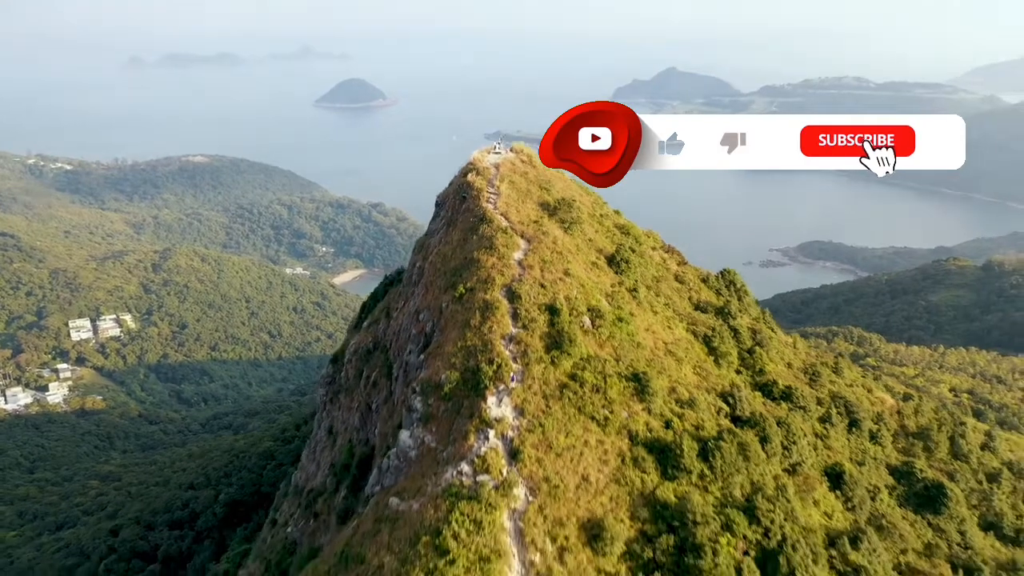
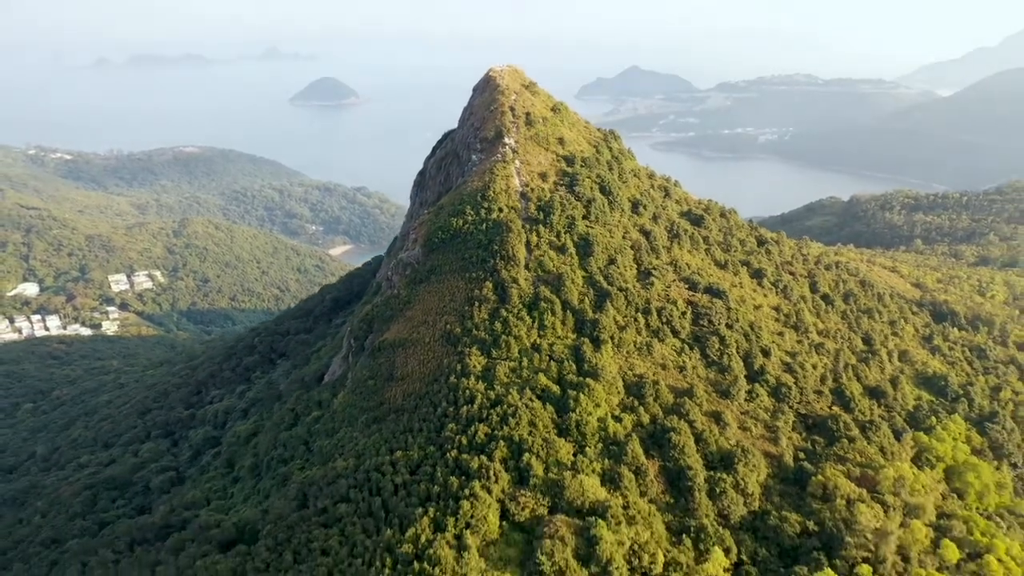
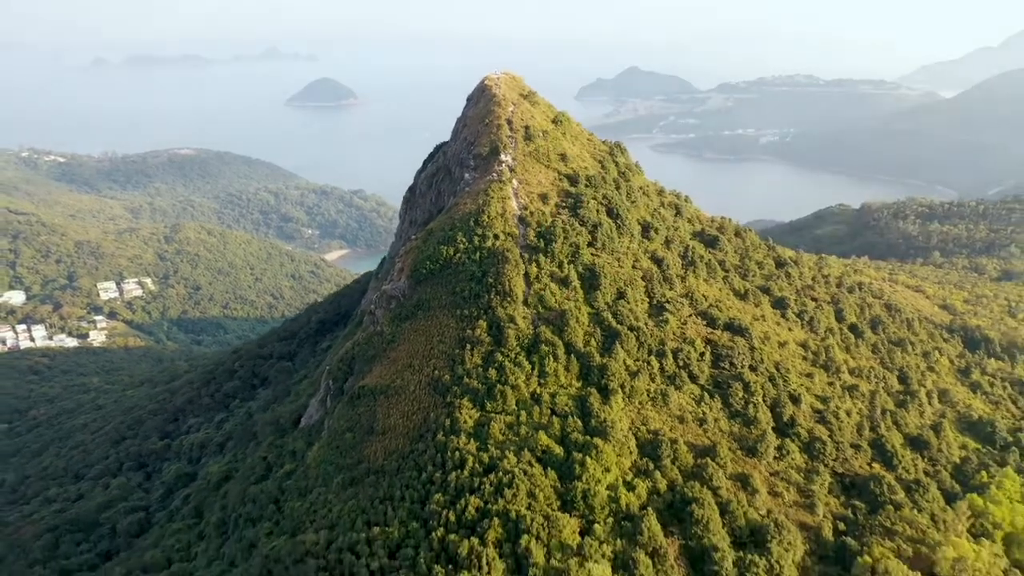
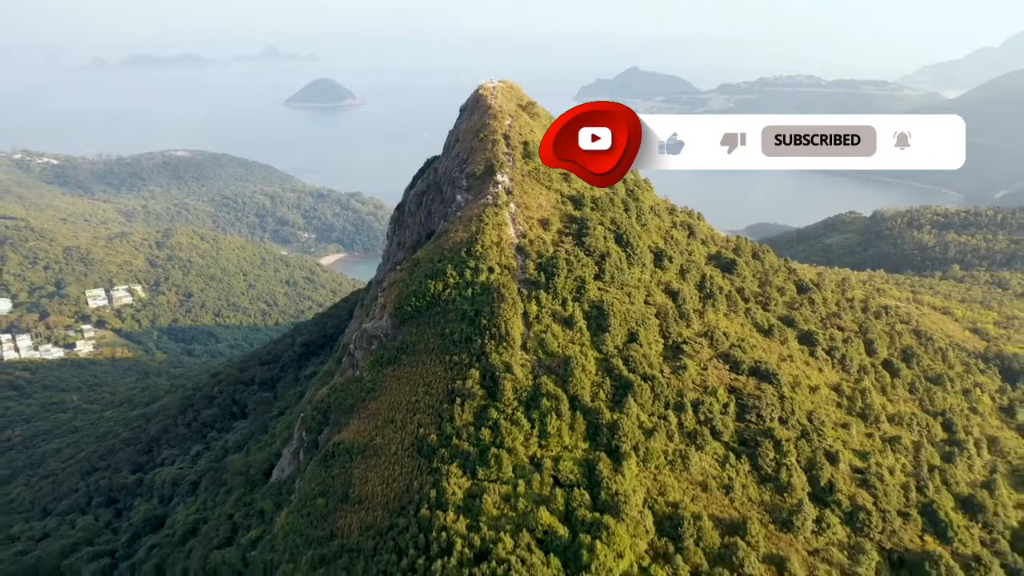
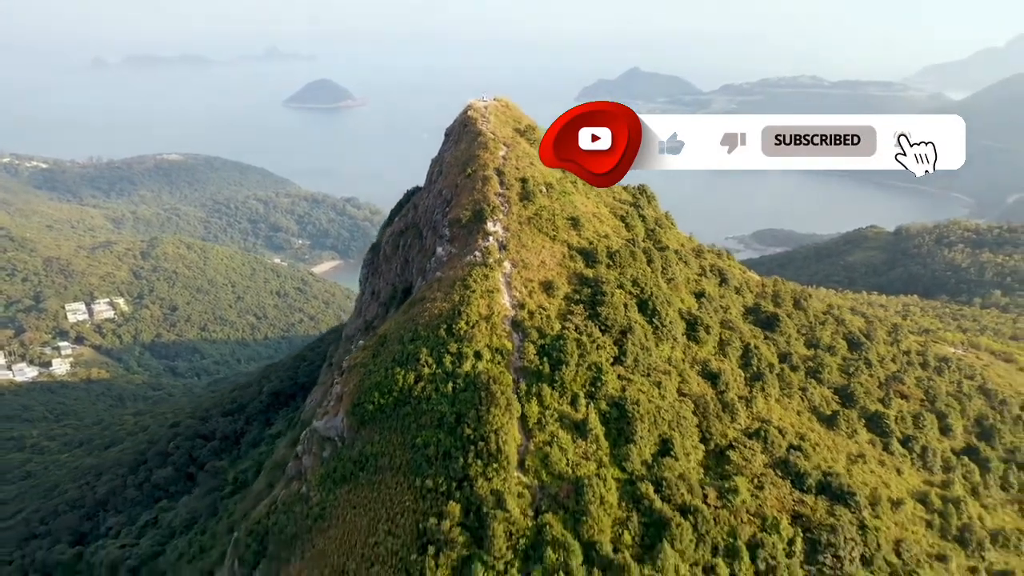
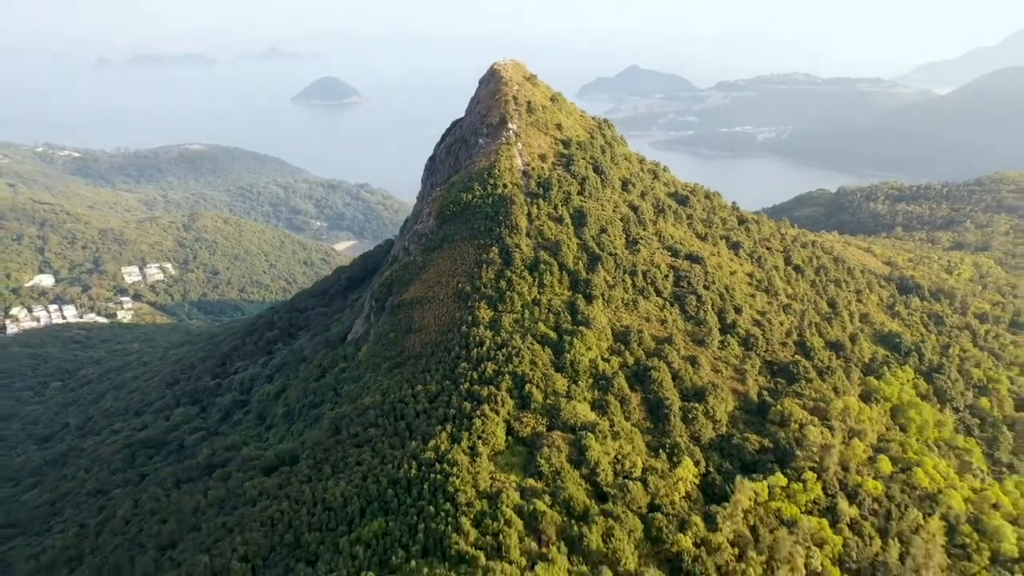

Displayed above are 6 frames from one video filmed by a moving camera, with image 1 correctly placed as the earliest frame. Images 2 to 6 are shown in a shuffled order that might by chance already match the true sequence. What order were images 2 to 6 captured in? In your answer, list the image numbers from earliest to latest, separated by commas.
5, 4, 3, 2, 6
